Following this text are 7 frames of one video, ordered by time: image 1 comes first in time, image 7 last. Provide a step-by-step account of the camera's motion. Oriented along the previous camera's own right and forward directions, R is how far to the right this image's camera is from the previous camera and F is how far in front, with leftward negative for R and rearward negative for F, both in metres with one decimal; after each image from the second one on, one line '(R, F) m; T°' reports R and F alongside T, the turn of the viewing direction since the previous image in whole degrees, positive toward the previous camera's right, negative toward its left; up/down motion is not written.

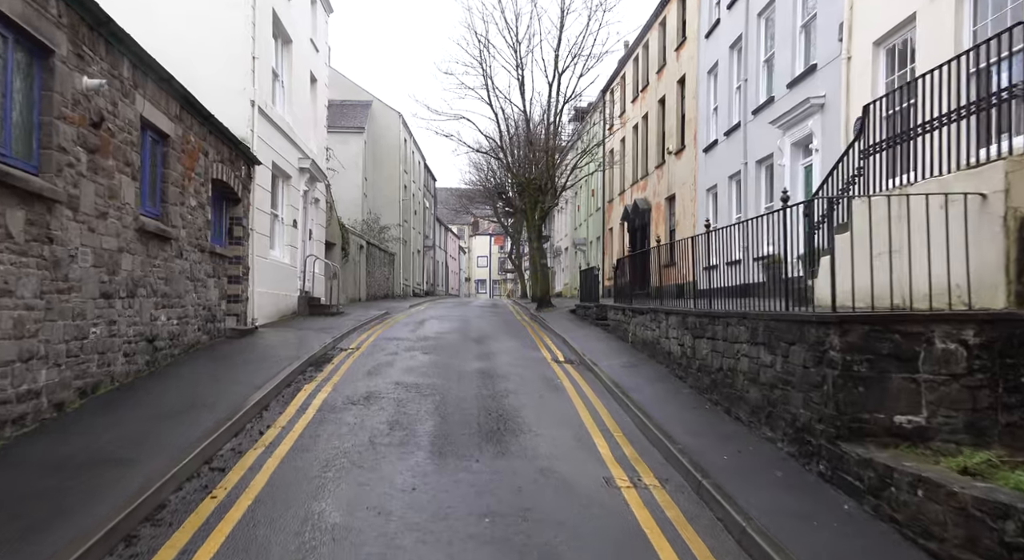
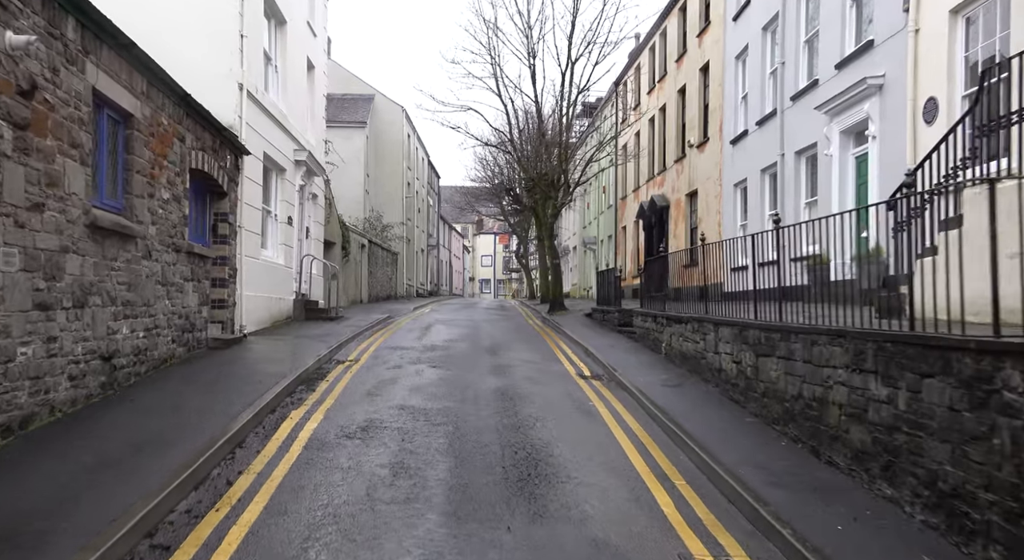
(-0.3, +1.3) m; 0°
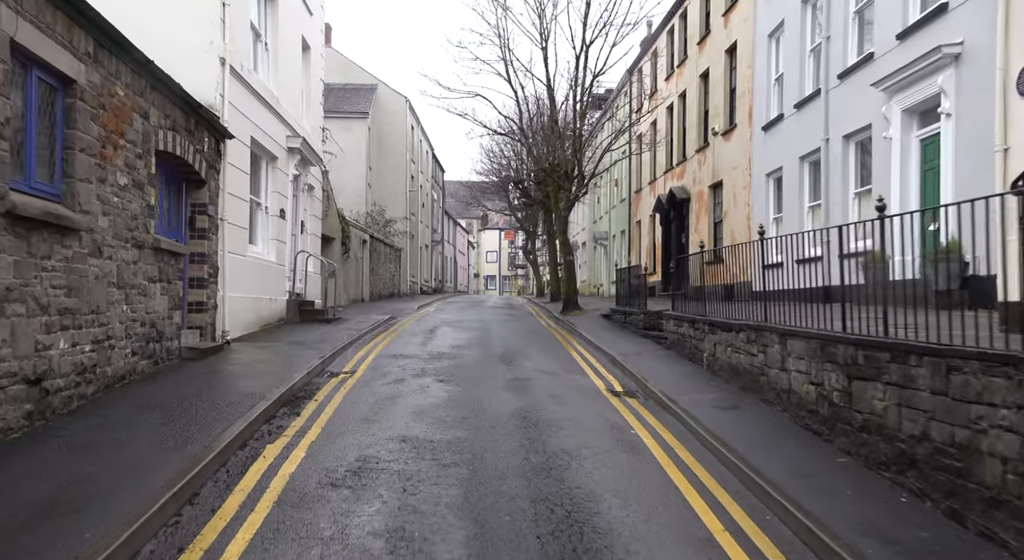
(-0.2, +1.4) m; 0°
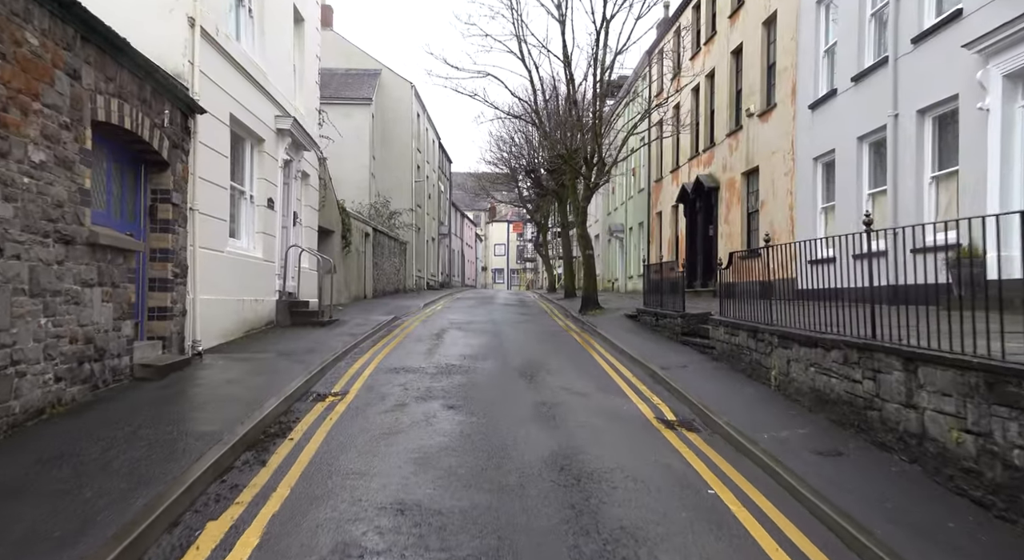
(-0.2, +1.7) m; -1°
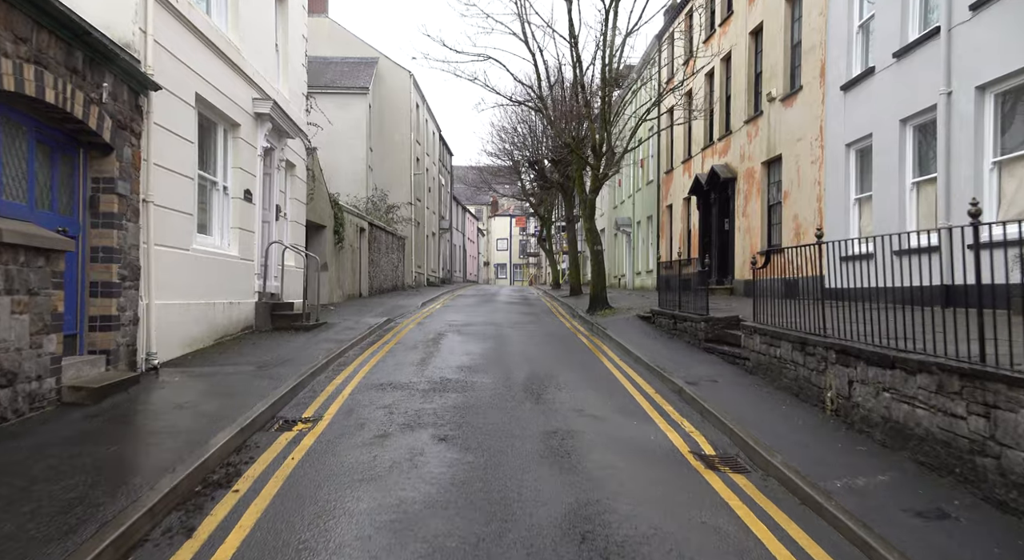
(0.0, +1.3) m; 0°
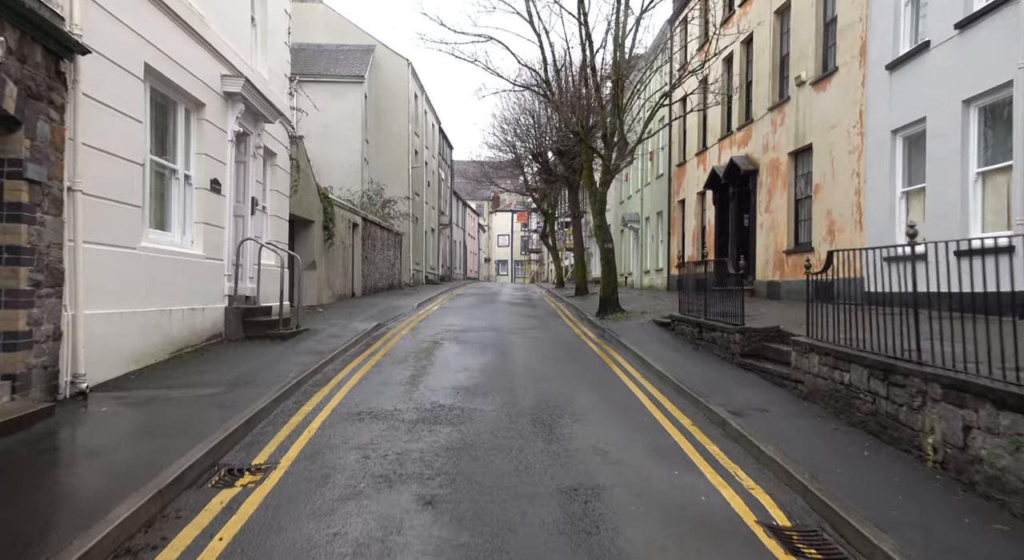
(-0.1, +1.4) m; 0°
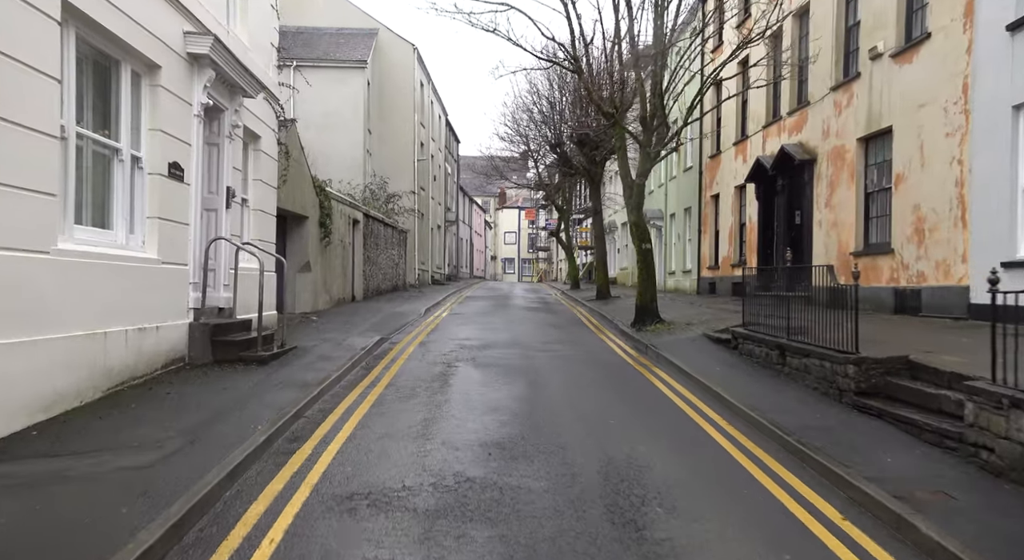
(-0.4, +2.2) m; 0°
